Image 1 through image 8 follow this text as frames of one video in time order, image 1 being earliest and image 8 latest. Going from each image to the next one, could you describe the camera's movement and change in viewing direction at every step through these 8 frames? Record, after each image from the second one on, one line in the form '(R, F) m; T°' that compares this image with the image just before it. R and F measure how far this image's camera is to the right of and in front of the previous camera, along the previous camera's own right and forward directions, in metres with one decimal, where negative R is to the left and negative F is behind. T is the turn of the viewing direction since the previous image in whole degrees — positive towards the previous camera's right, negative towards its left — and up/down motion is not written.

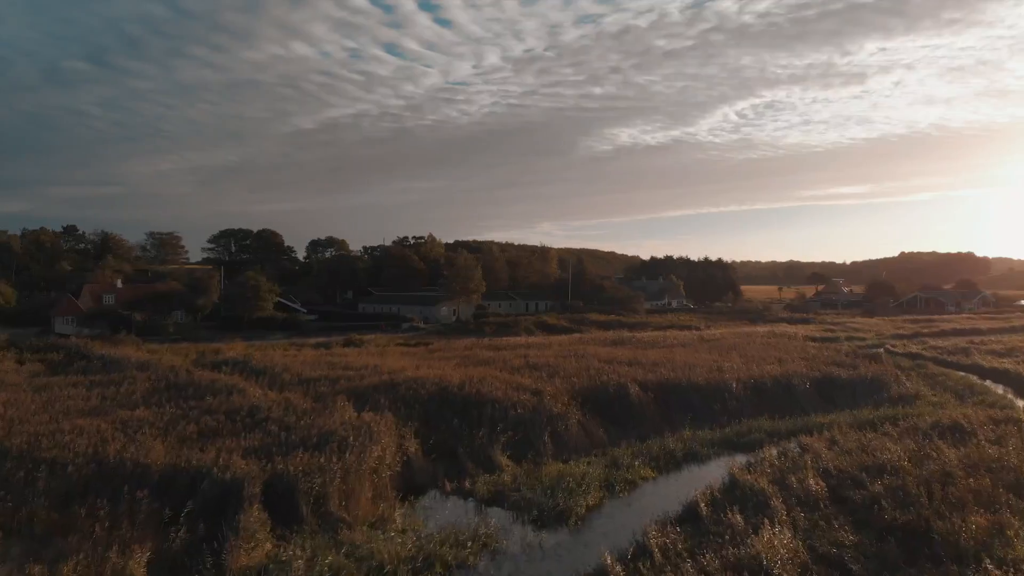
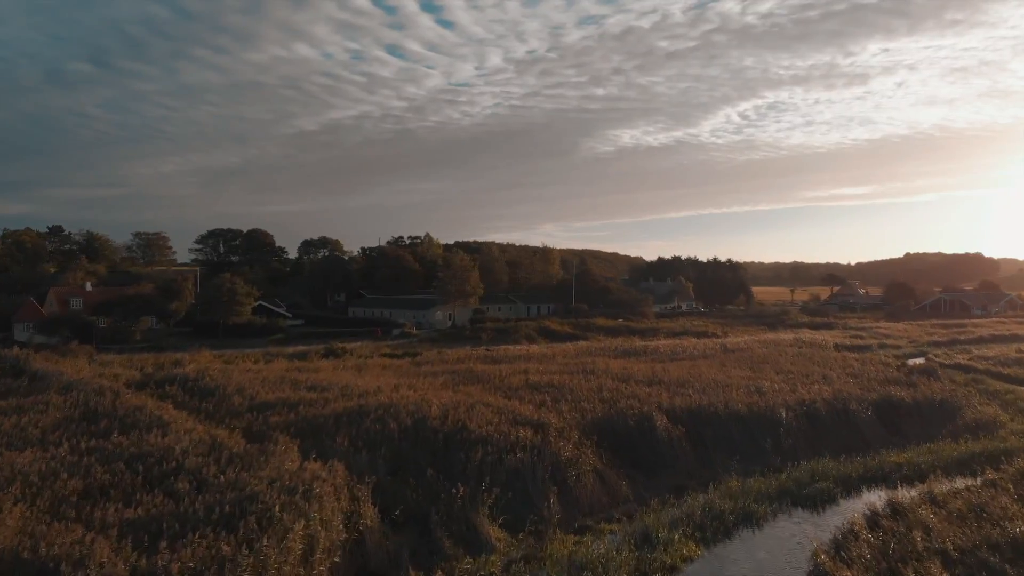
(+0.1, +3.0) m; 0°
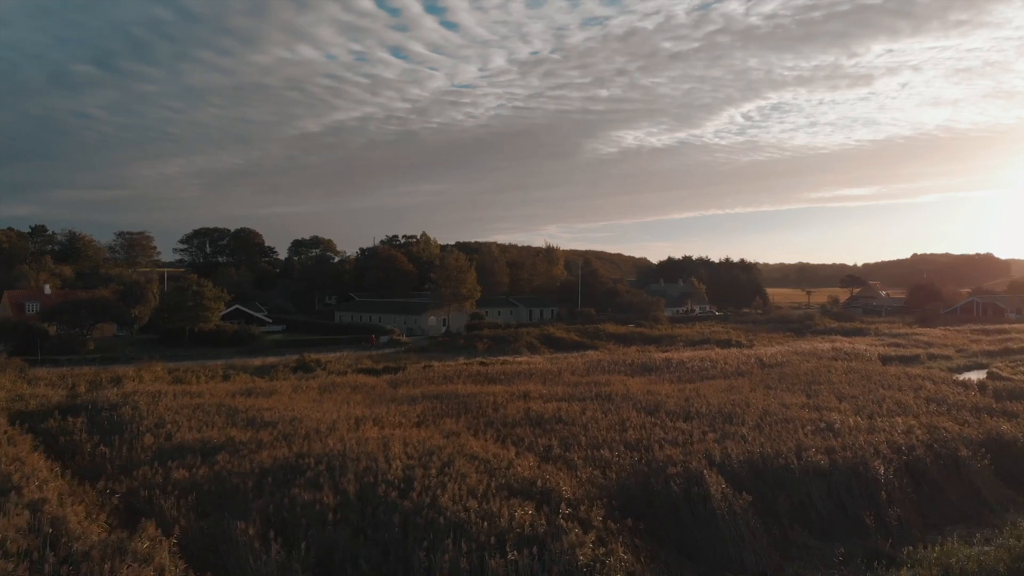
(+0.1, +3.5) m; 0°
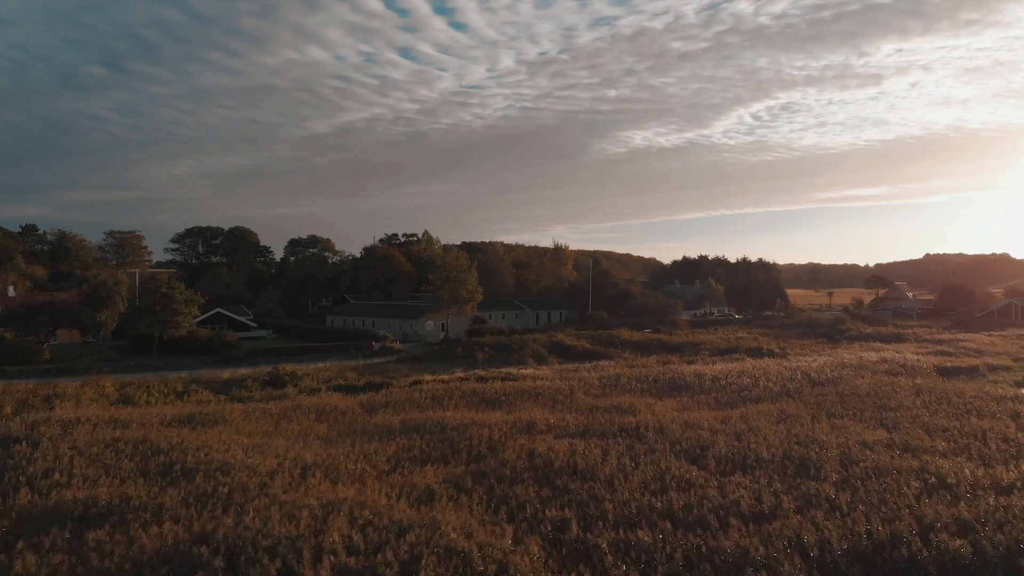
(+0.1, +3.0) m; -1°
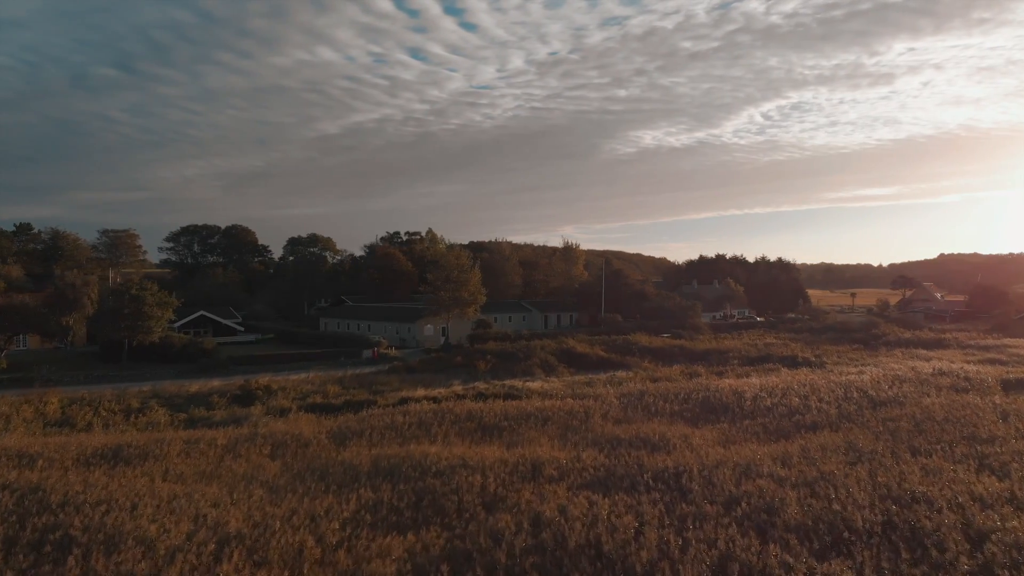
(+0.1, +2.6) m; -1°
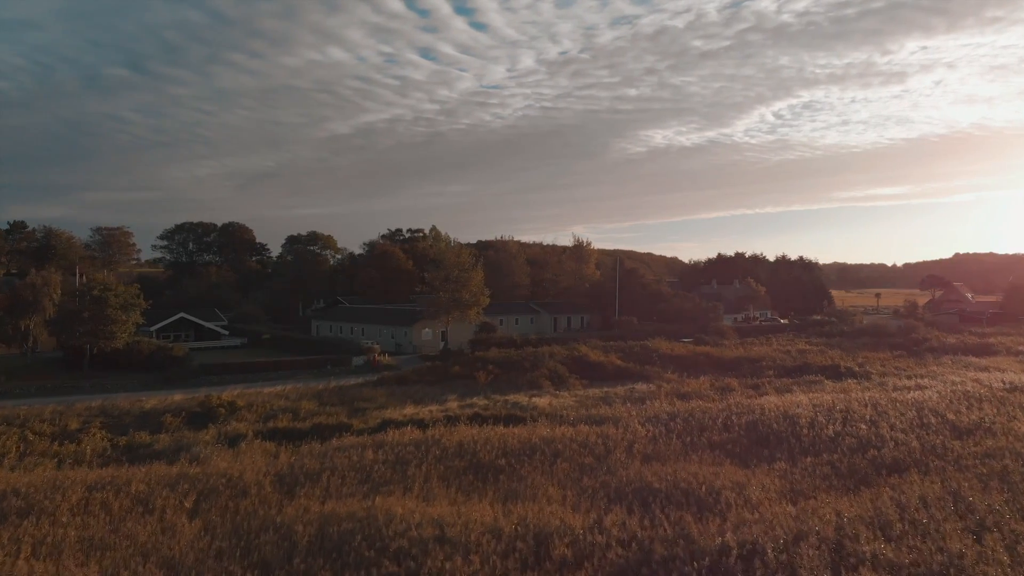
(+0.1, +2.6) m; -1°
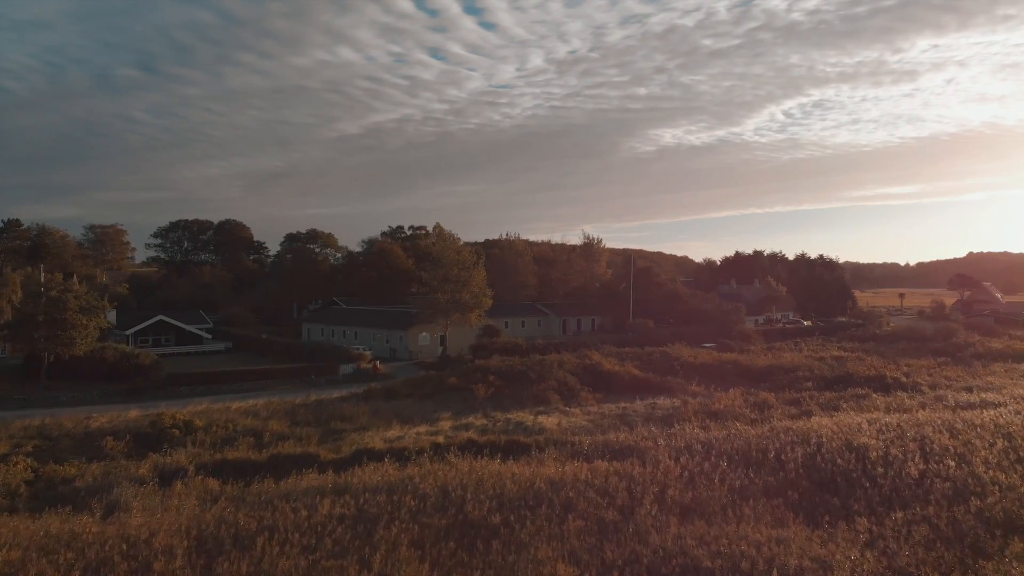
(+0.1, +2.3) m; -1°
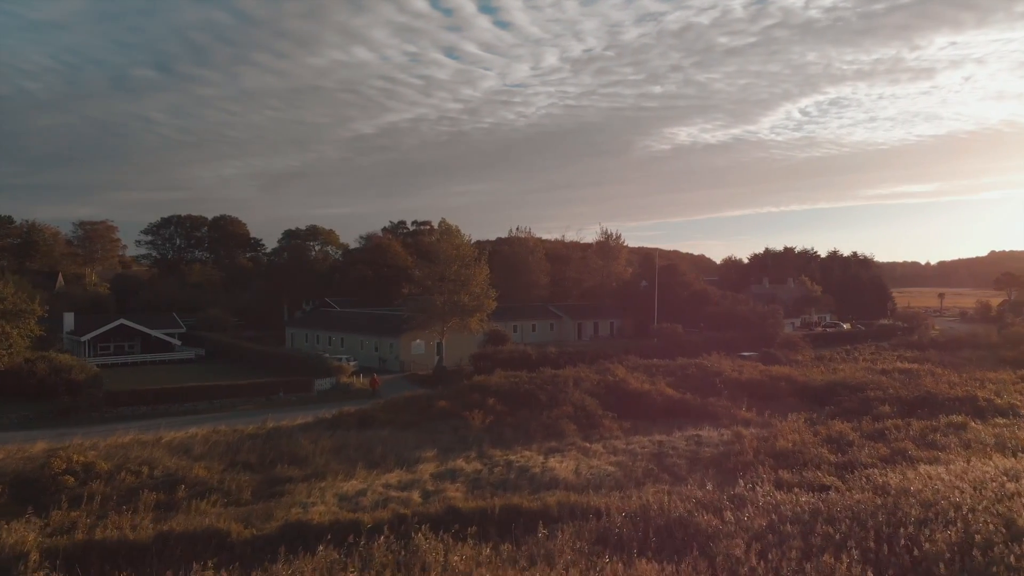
(+0.1, +3.3) m; -1°
